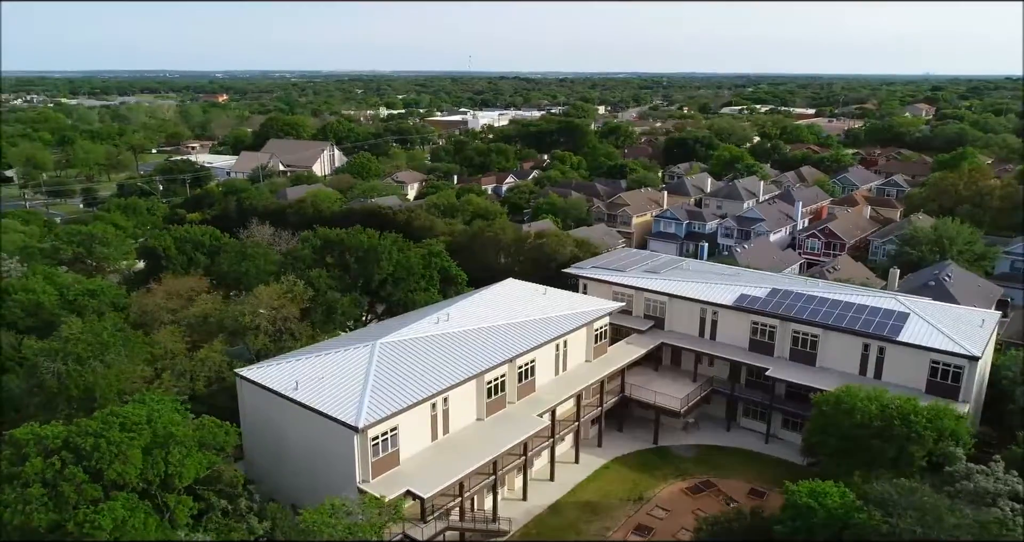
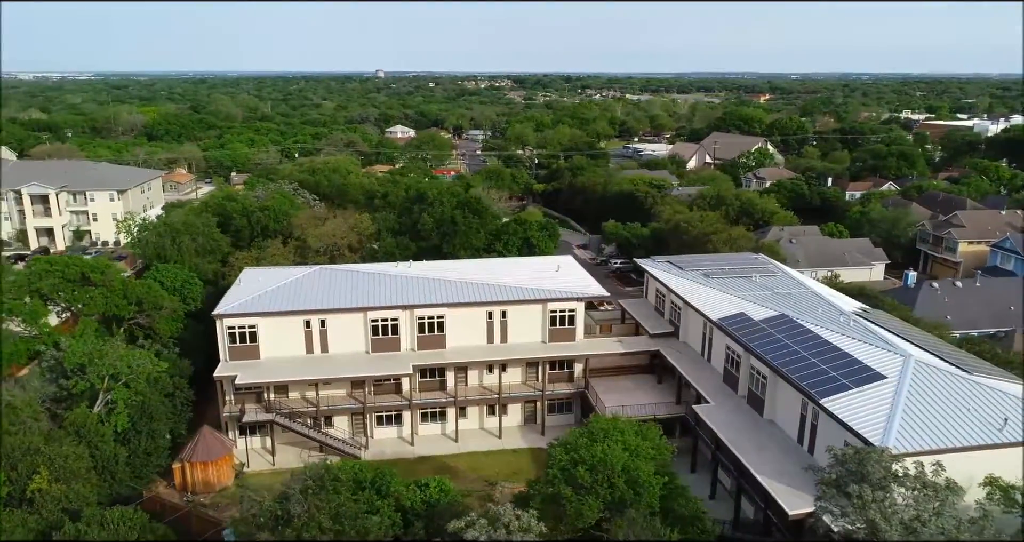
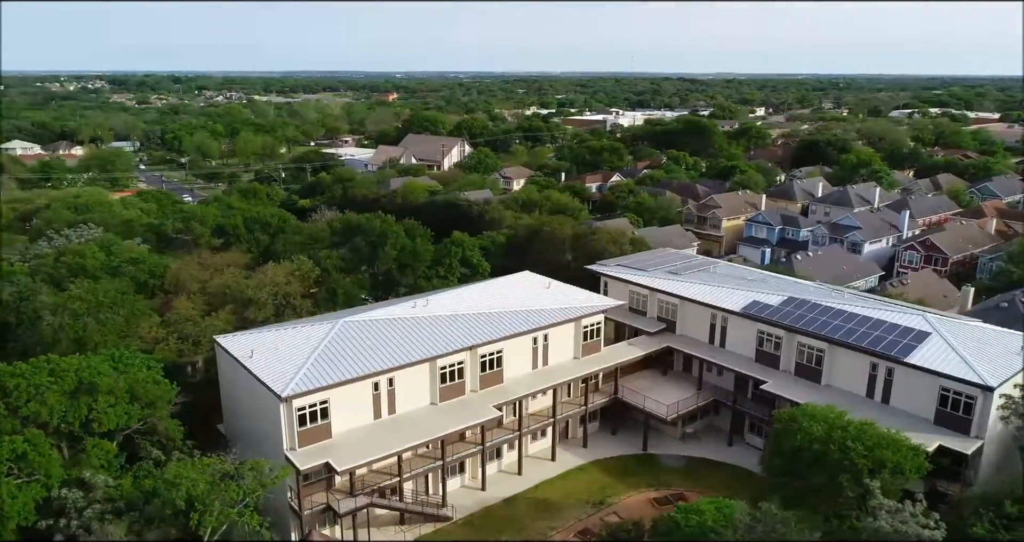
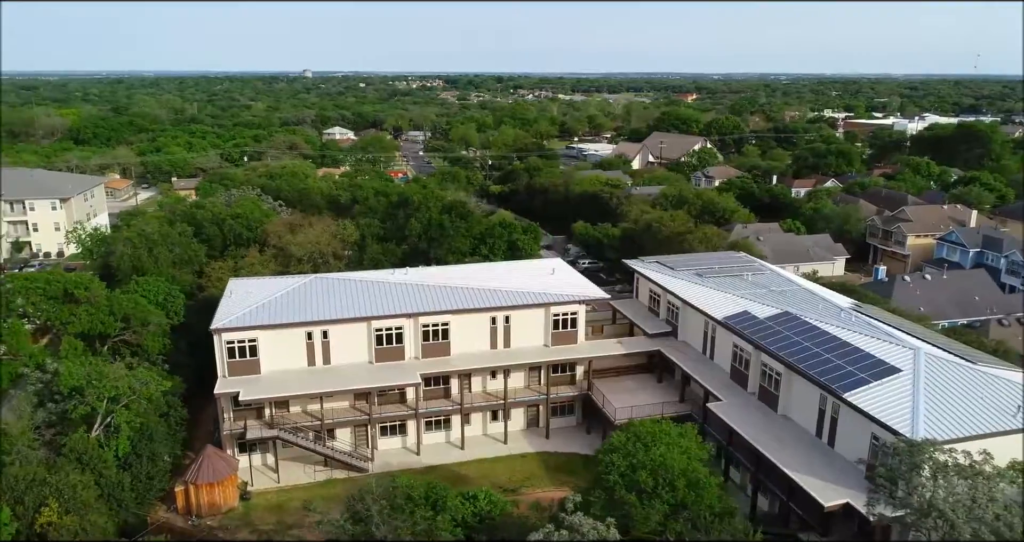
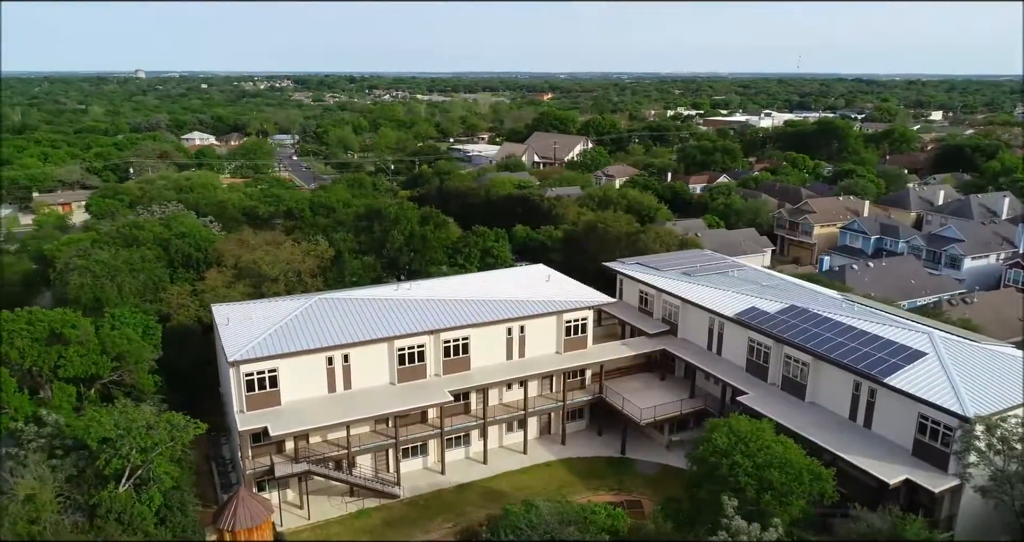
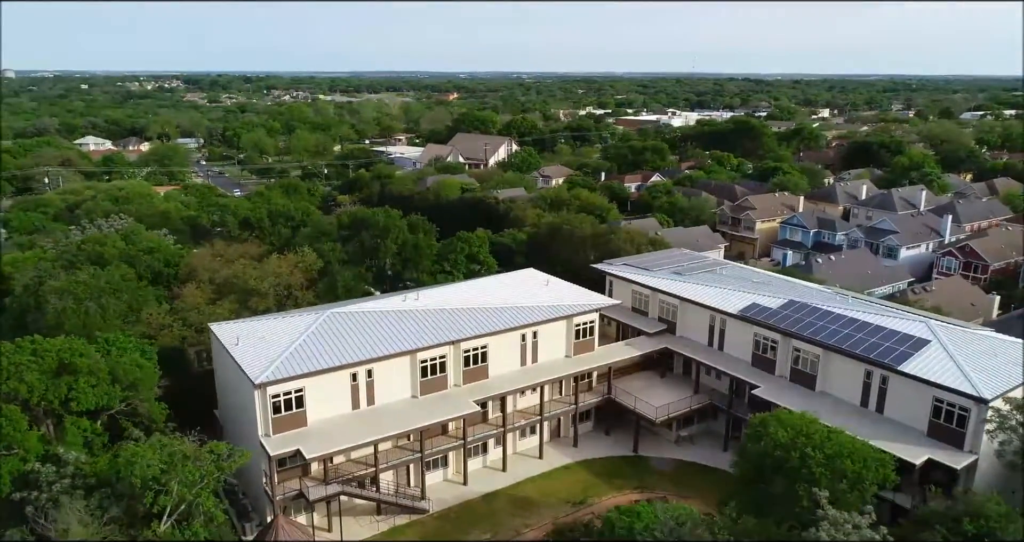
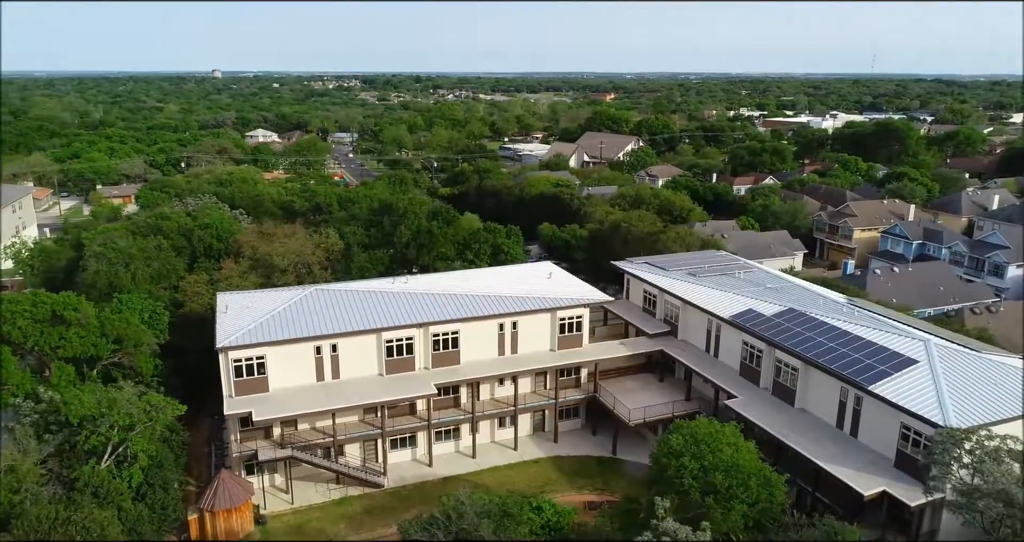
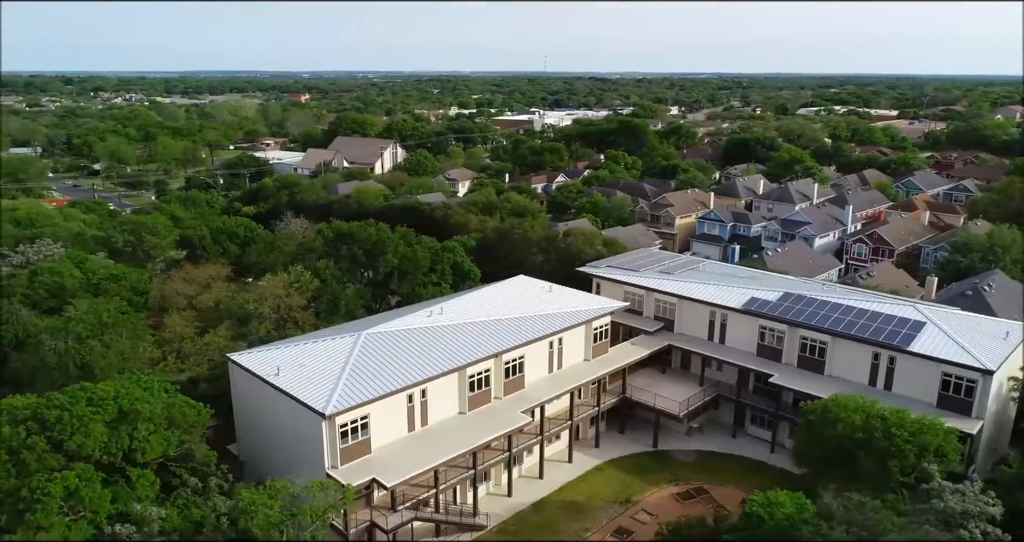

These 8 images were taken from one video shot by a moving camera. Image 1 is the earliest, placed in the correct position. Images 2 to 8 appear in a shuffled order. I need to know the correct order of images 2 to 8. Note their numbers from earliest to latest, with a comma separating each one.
8, 3, 6, 5, 7, 4, 2
